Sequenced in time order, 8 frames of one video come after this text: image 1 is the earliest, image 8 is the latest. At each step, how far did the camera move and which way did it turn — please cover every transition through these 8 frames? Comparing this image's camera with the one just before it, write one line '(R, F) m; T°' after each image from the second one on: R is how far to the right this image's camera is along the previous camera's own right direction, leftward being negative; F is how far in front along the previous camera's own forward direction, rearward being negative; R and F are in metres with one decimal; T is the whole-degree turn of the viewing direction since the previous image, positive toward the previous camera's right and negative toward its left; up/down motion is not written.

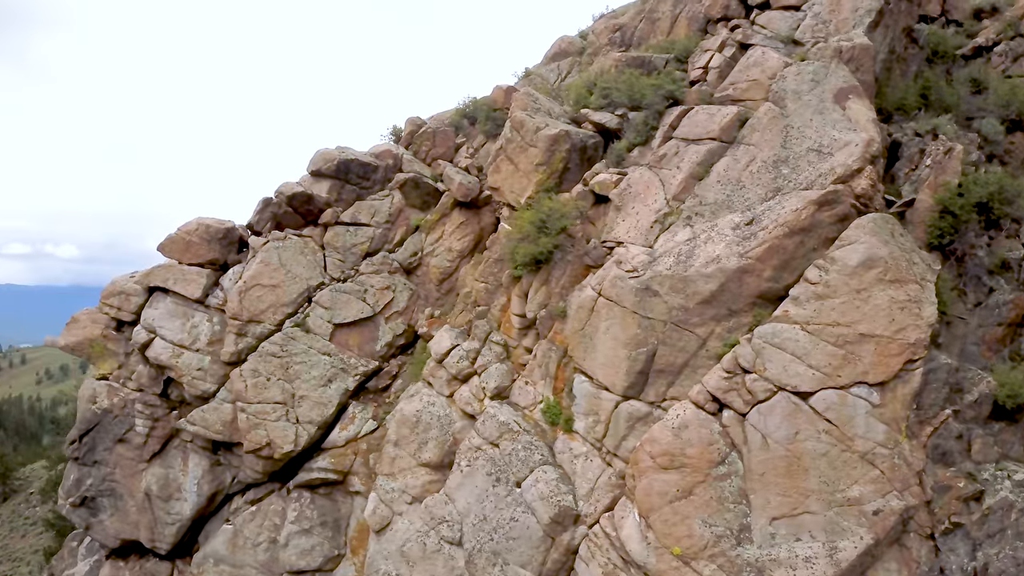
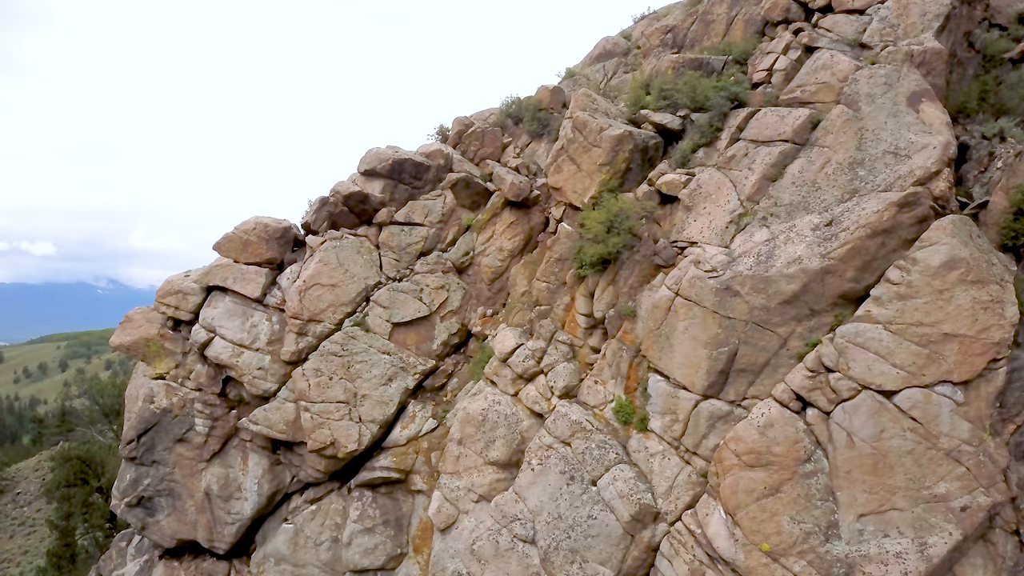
(-1.2, -0.1) m; +1°
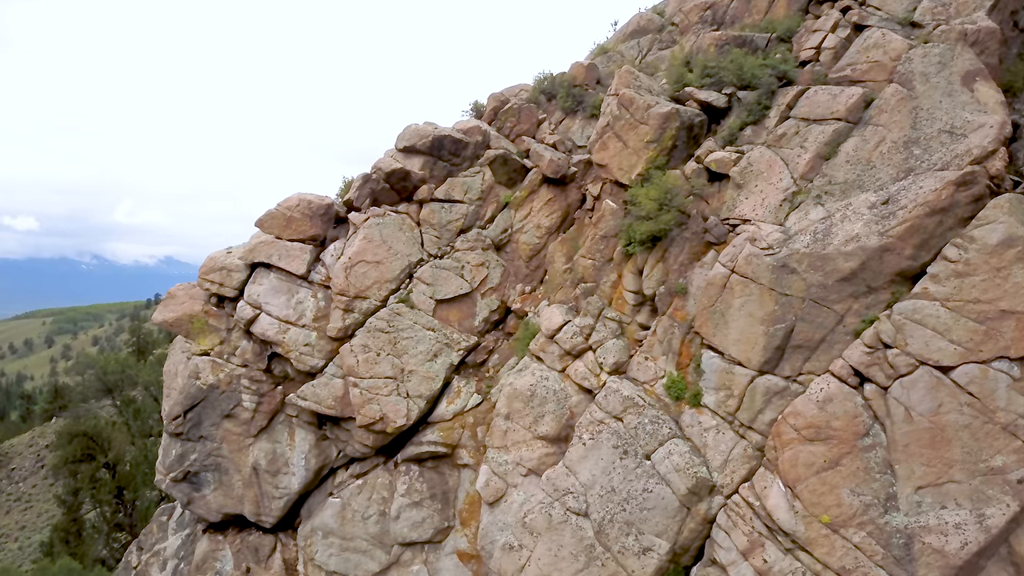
(-0.9, -0.1) m; +1°
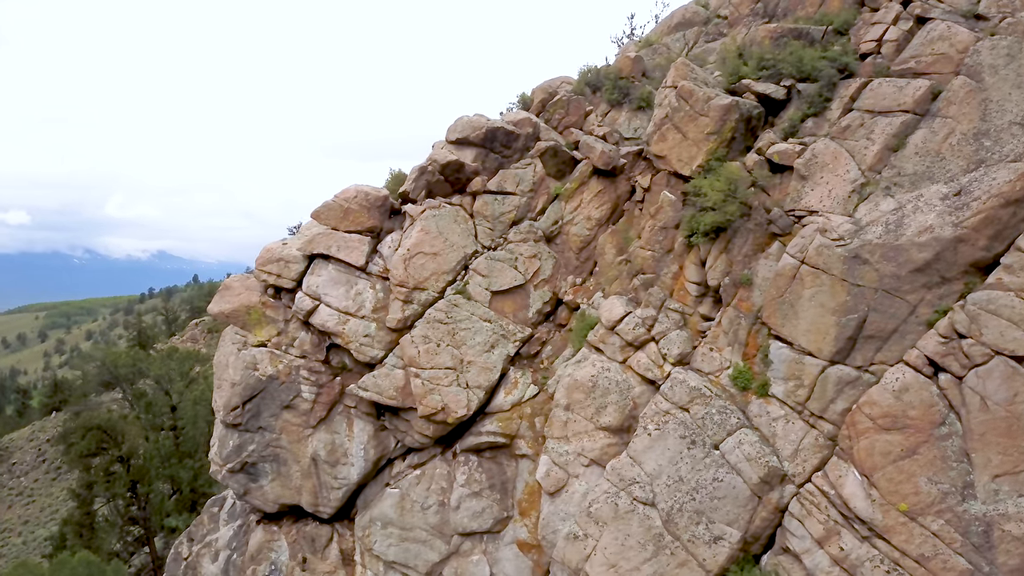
(-1.0, 0.0) m; 0°
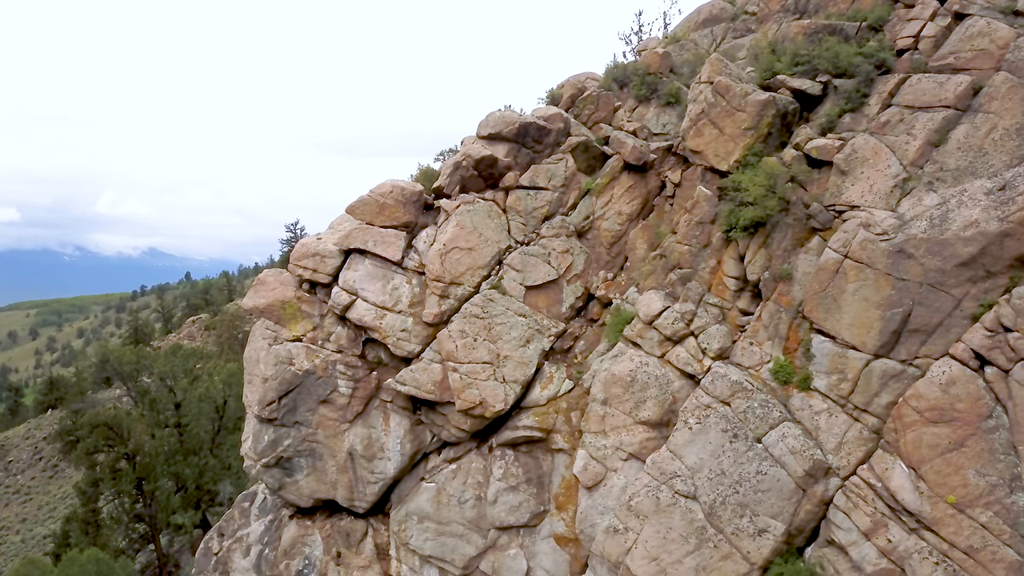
(-0.7, 0.0) m; 0°
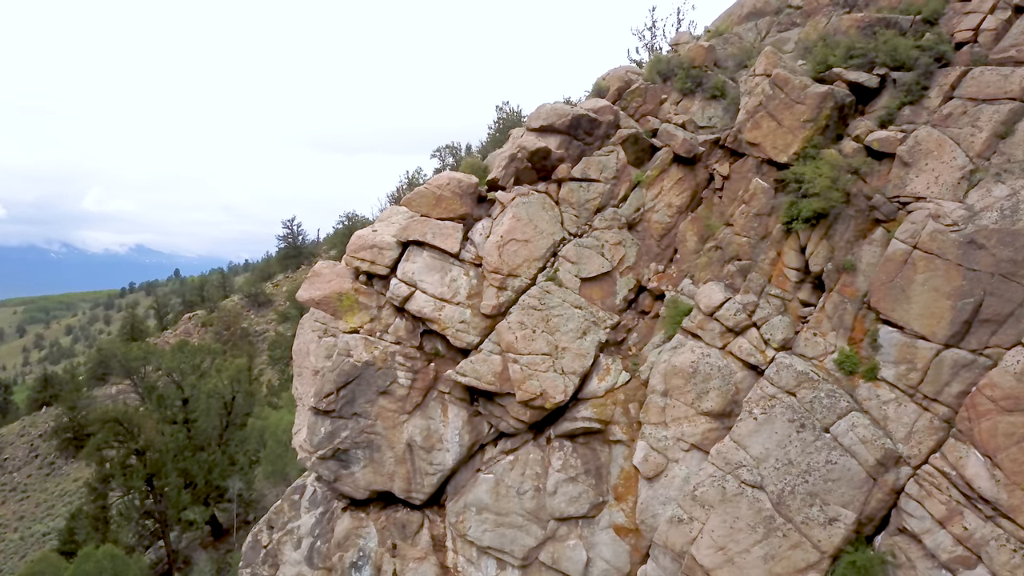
(-1.1, 0.0) m; +1°
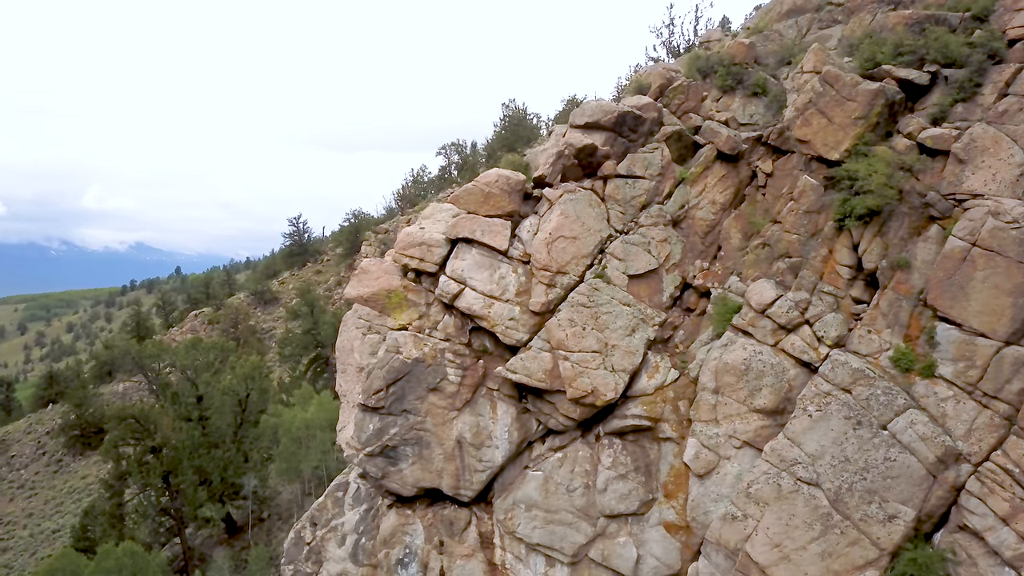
(-0.8, 0.0) m; 0°
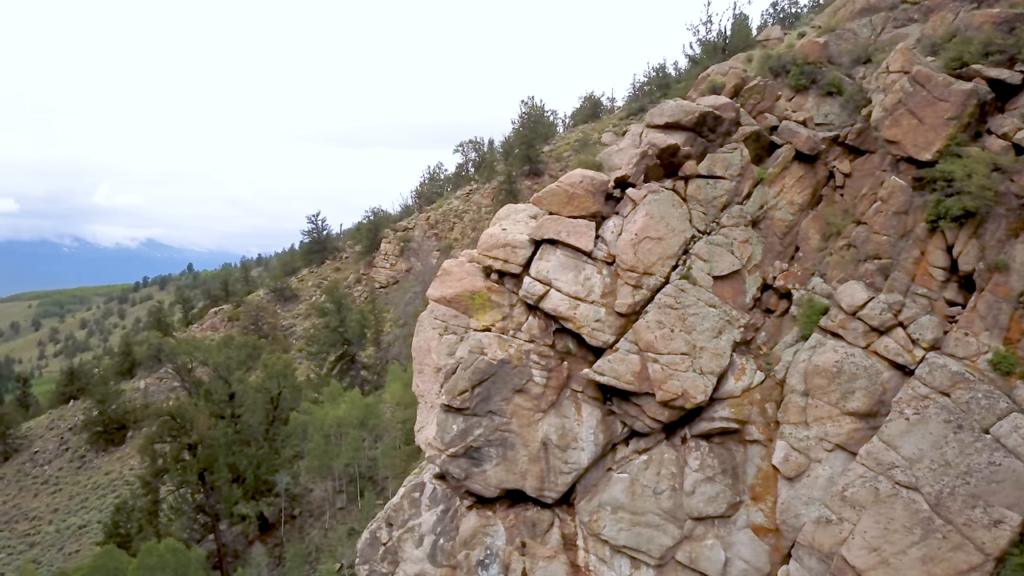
(-1.2, 0.0) m; -1°
